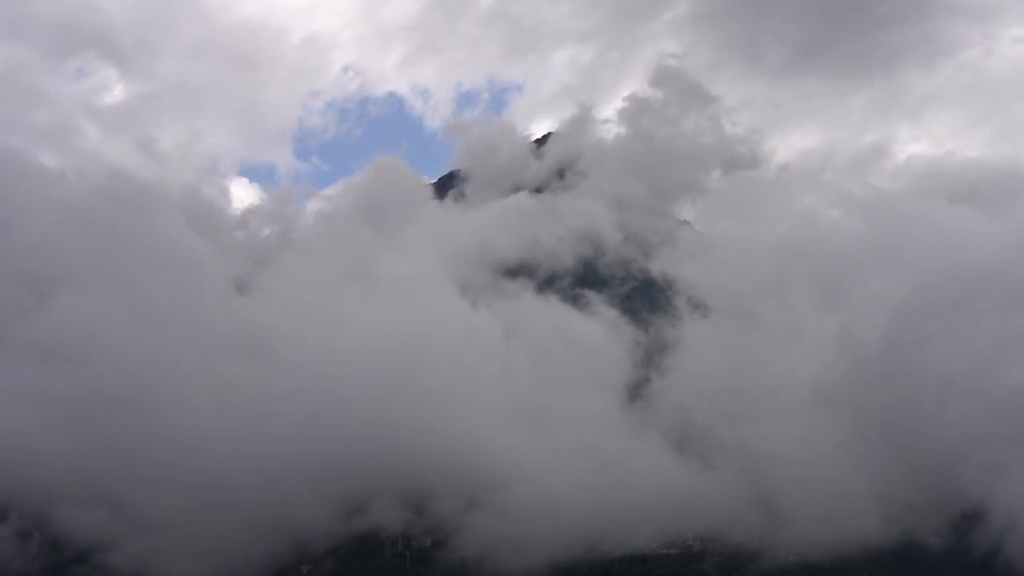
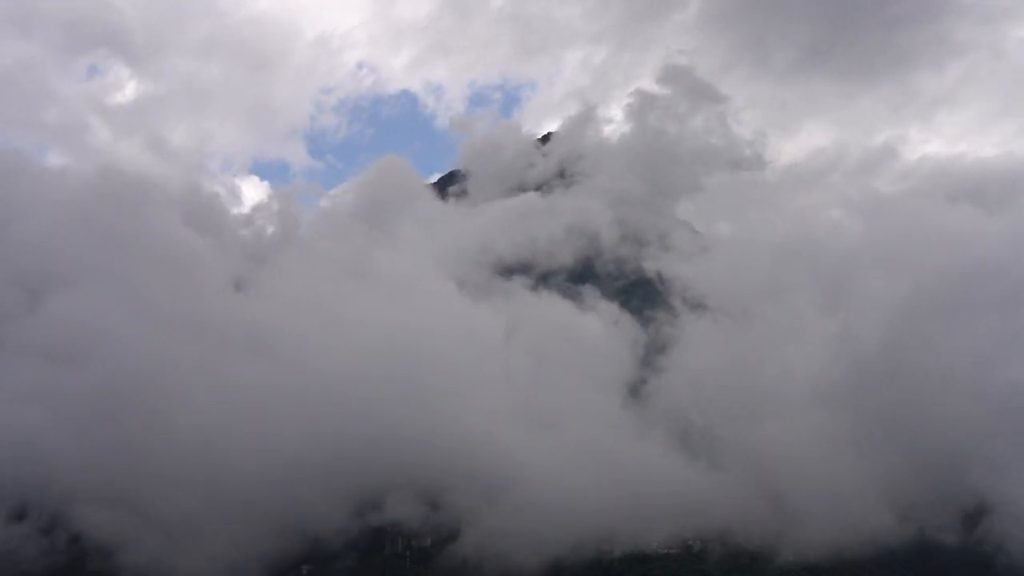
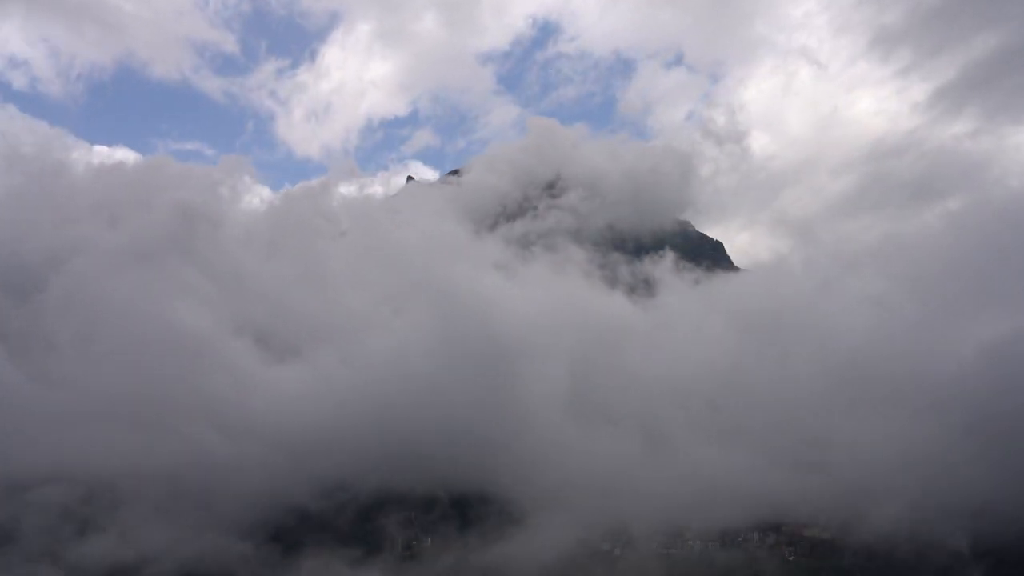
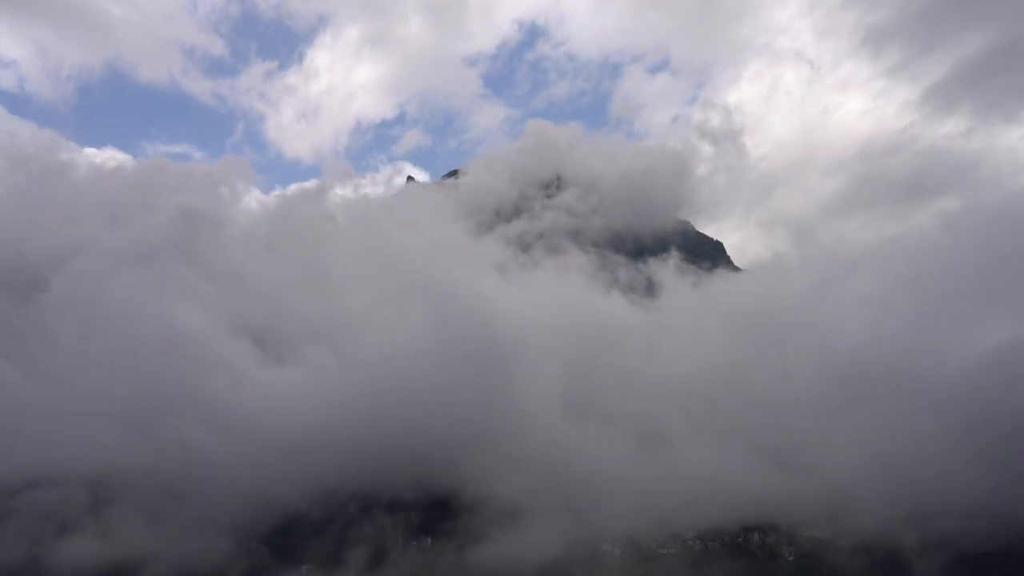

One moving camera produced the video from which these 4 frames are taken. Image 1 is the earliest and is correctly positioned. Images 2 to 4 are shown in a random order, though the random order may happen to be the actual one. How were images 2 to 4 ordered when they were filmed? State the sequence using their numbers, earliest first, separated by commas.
2, 4, 3
